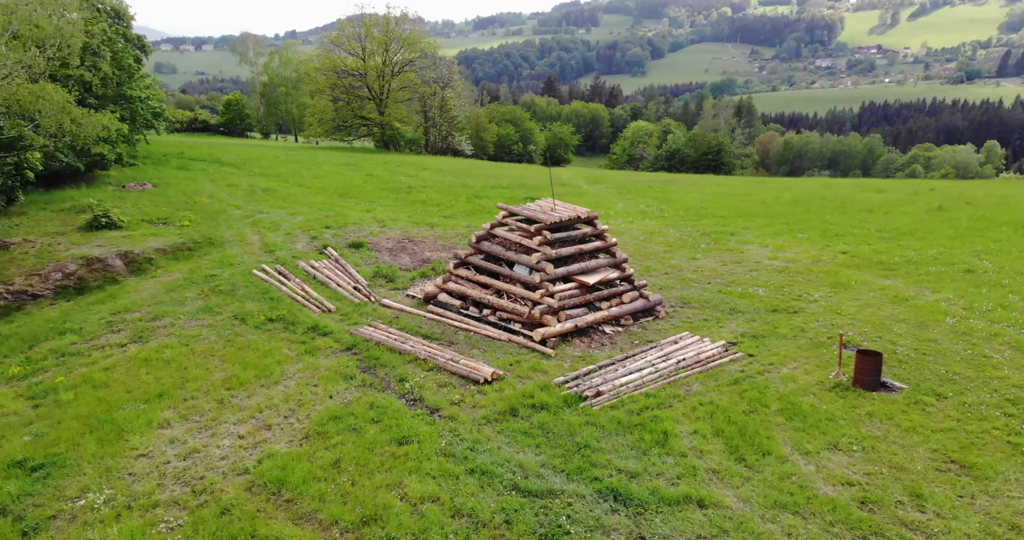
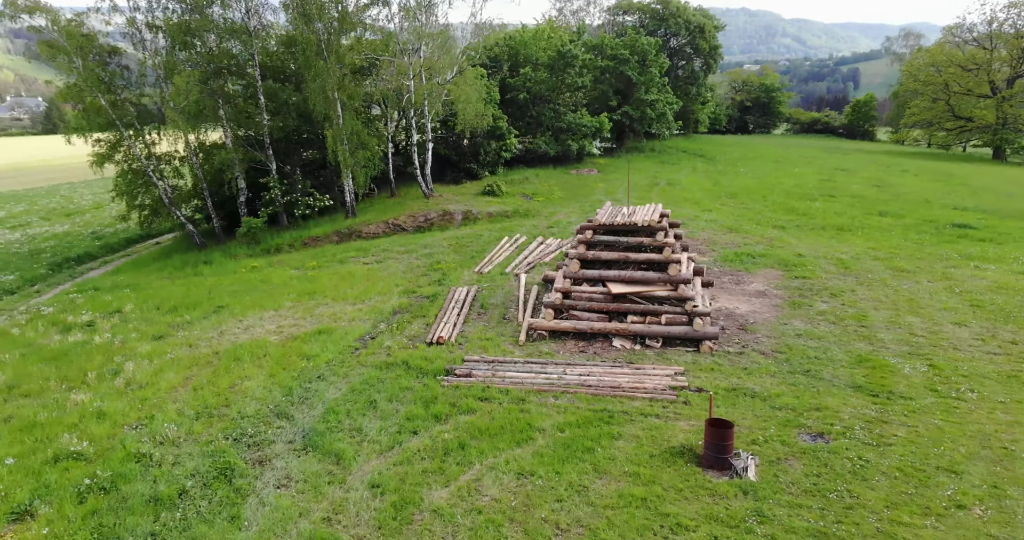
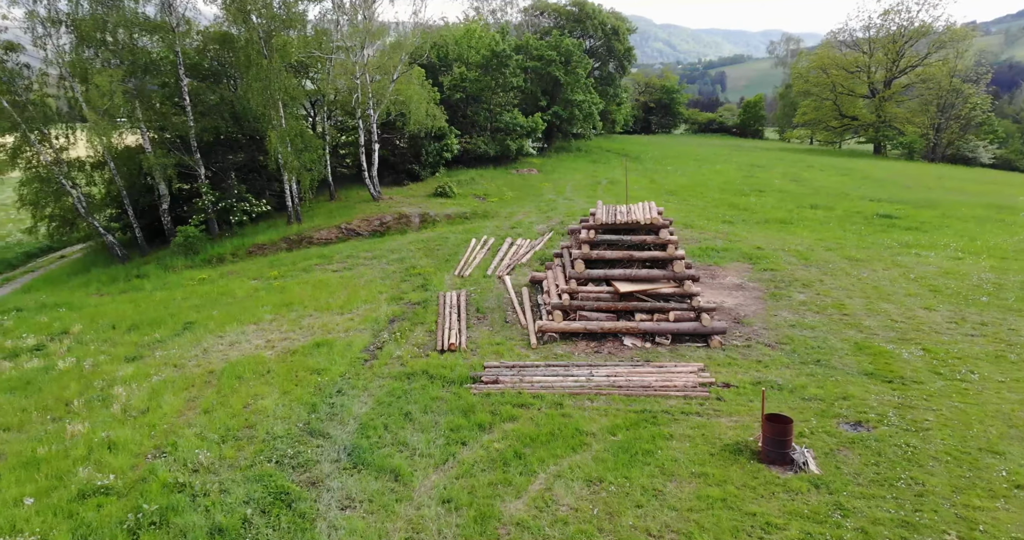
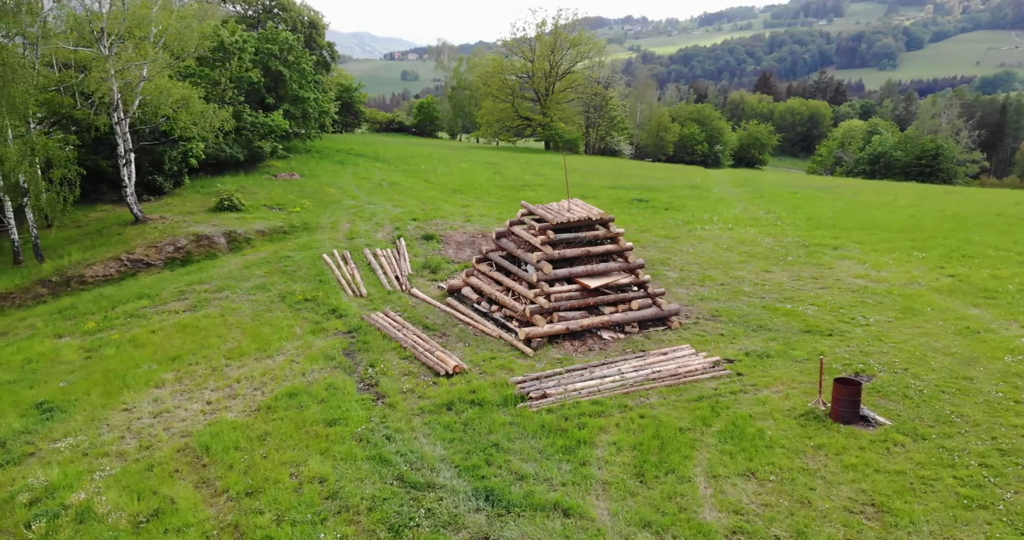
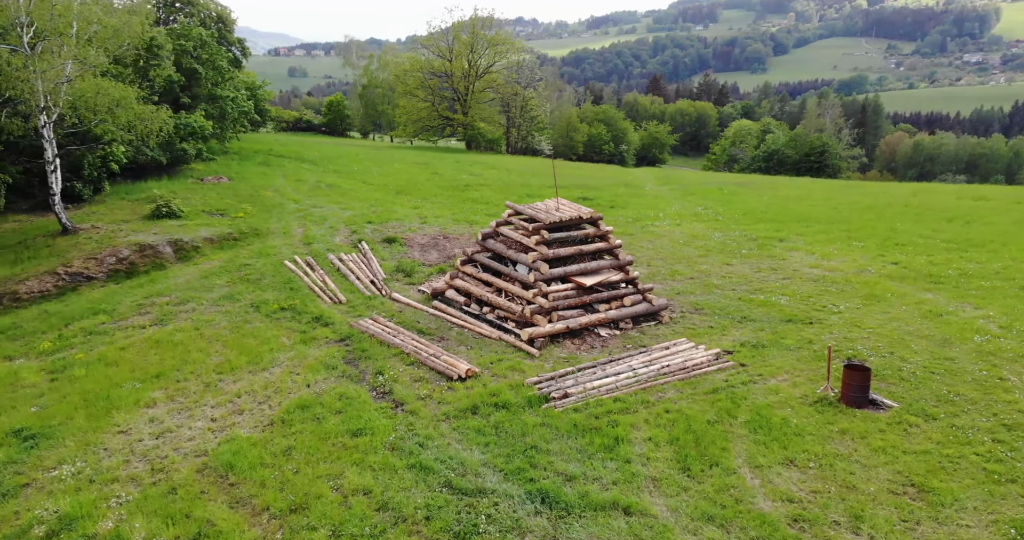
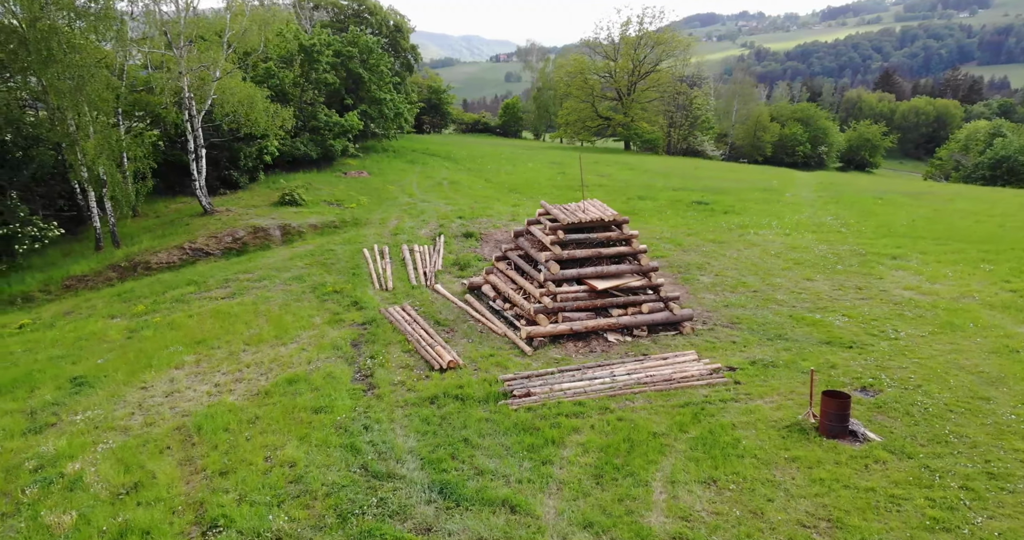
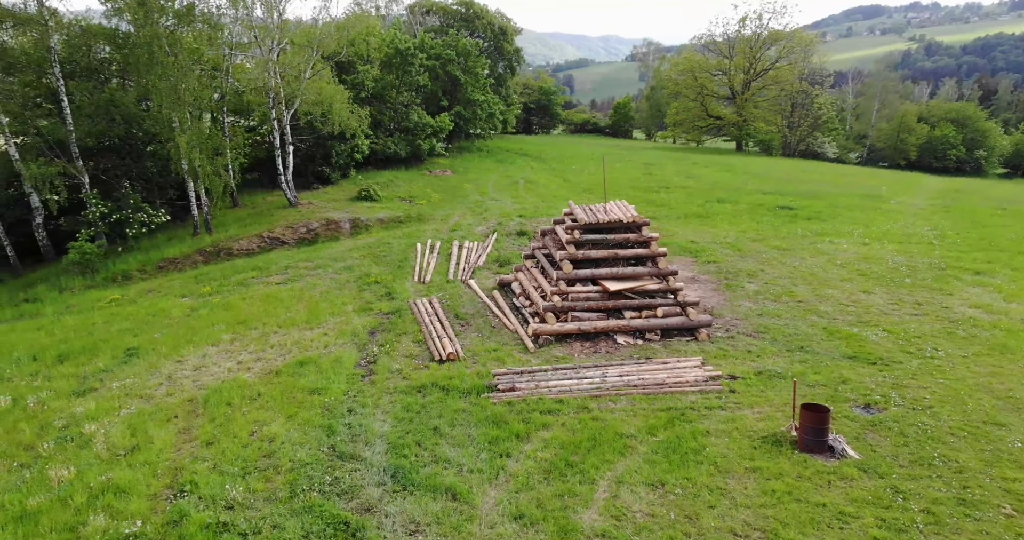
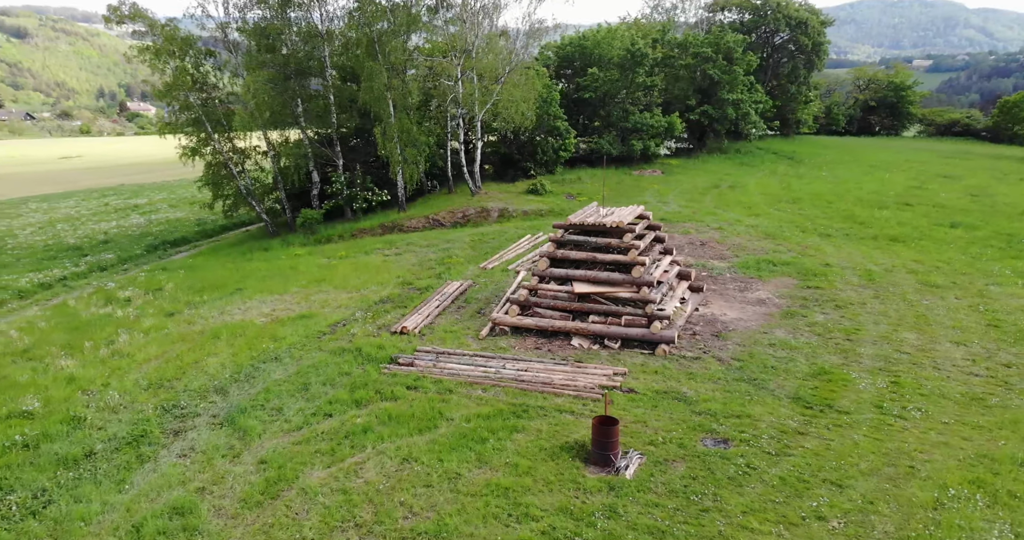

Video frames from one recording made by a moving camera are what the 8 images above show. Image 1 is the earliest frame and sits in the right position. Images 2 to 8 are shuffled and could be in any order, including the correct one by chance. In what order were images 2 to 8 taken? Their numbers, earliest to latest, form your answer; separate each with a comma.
5, 4, 6, 7, 3, 2, 8
